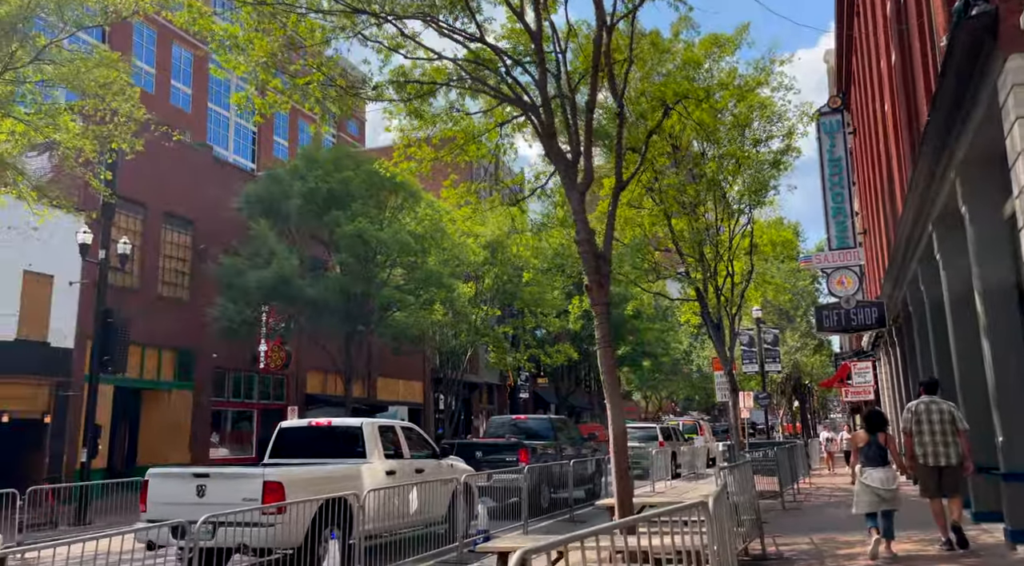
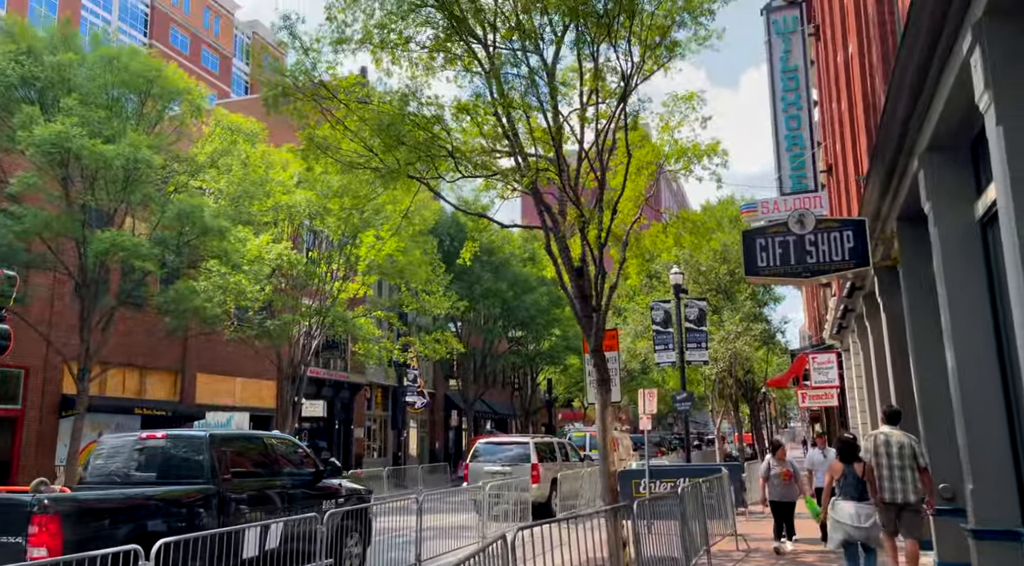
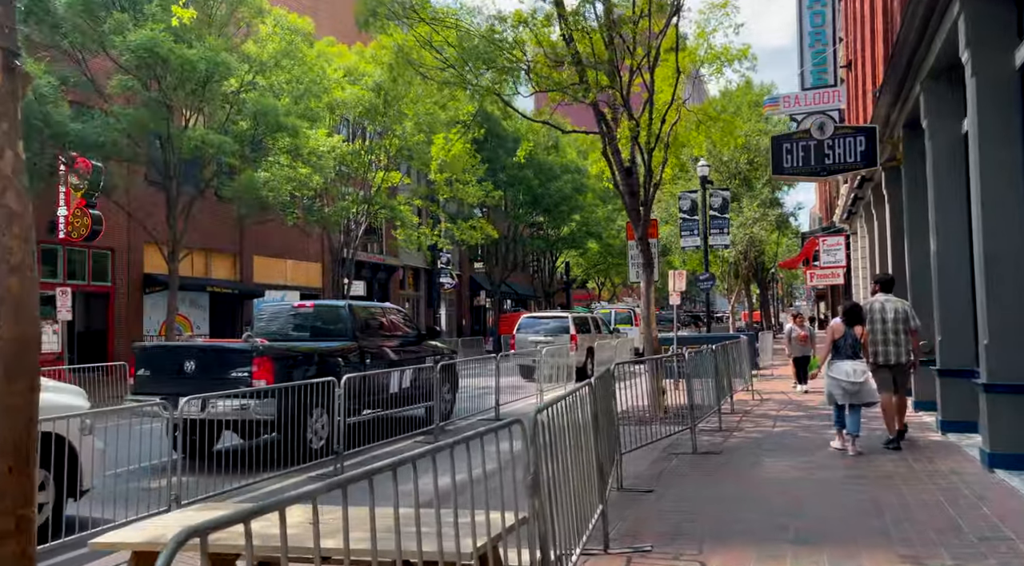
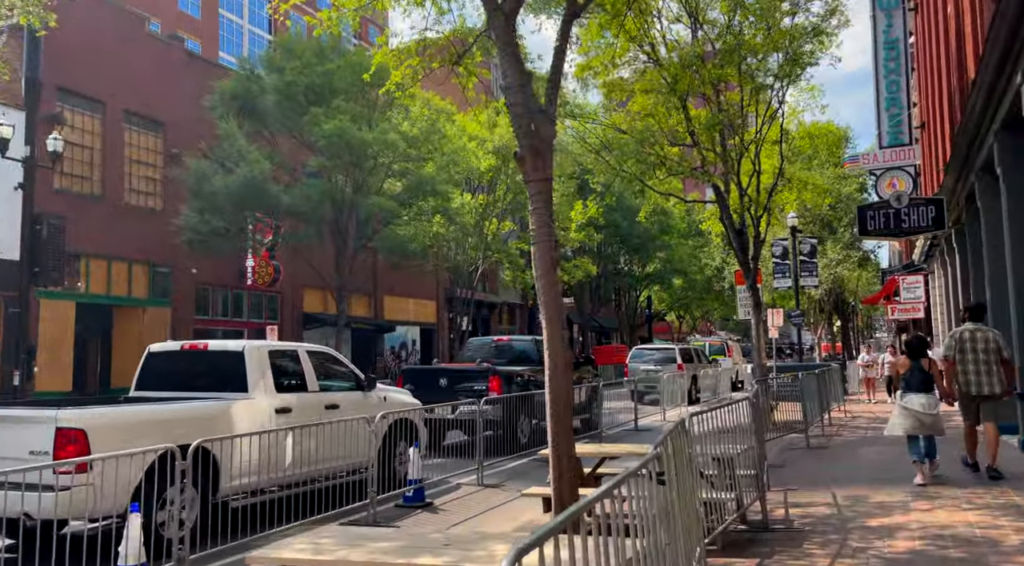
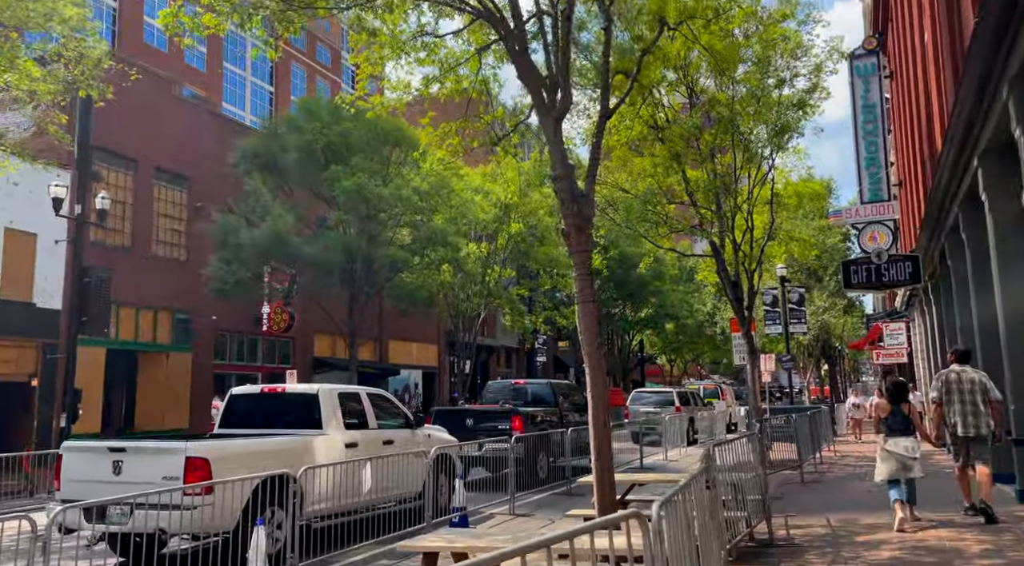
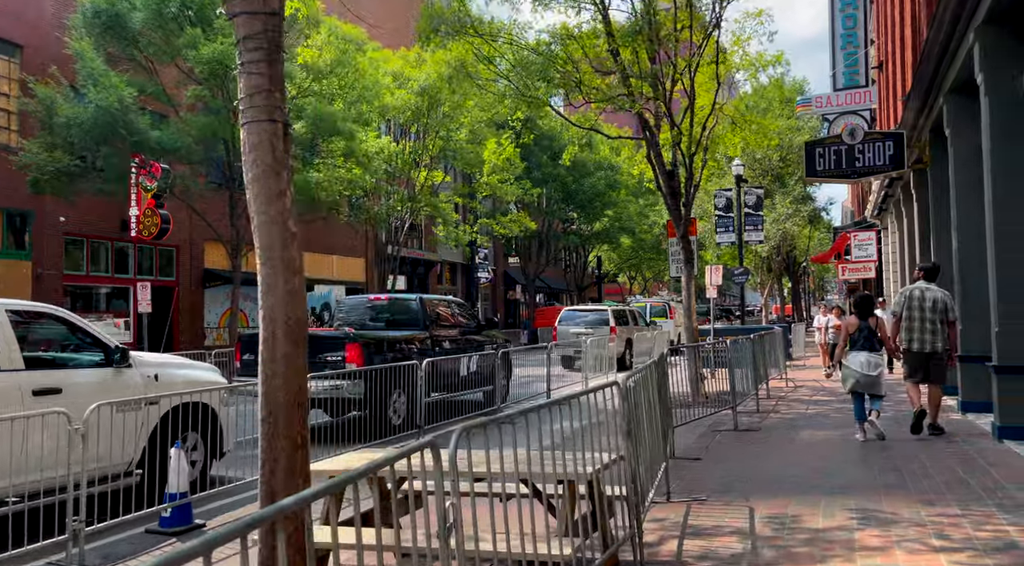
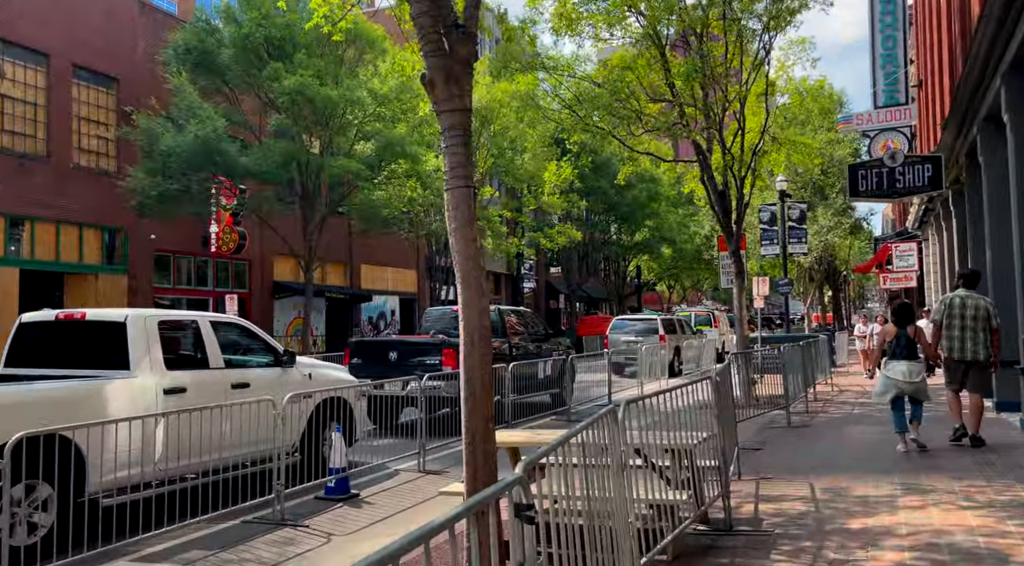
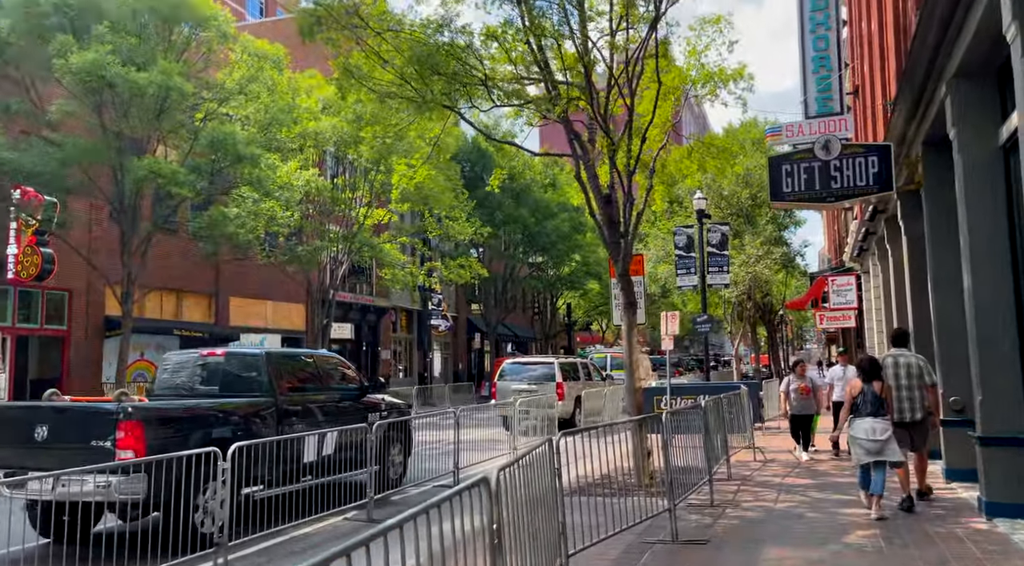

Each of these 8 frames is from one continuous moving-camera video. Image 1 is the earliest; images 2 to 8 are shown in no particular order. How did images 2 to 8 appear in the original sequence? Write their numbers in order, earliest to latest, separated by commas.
5, 4, 7, 6, 3, 8, 2
